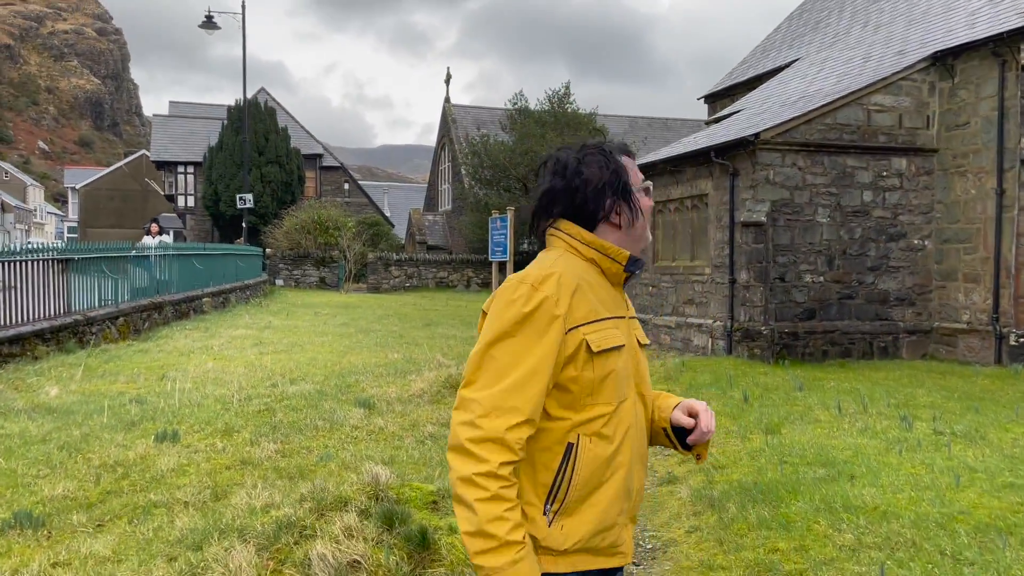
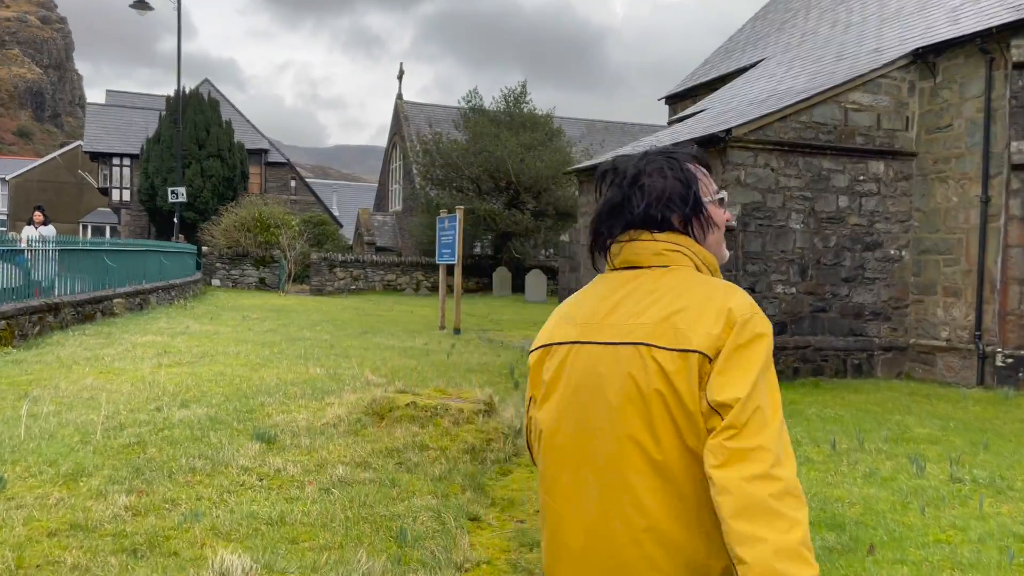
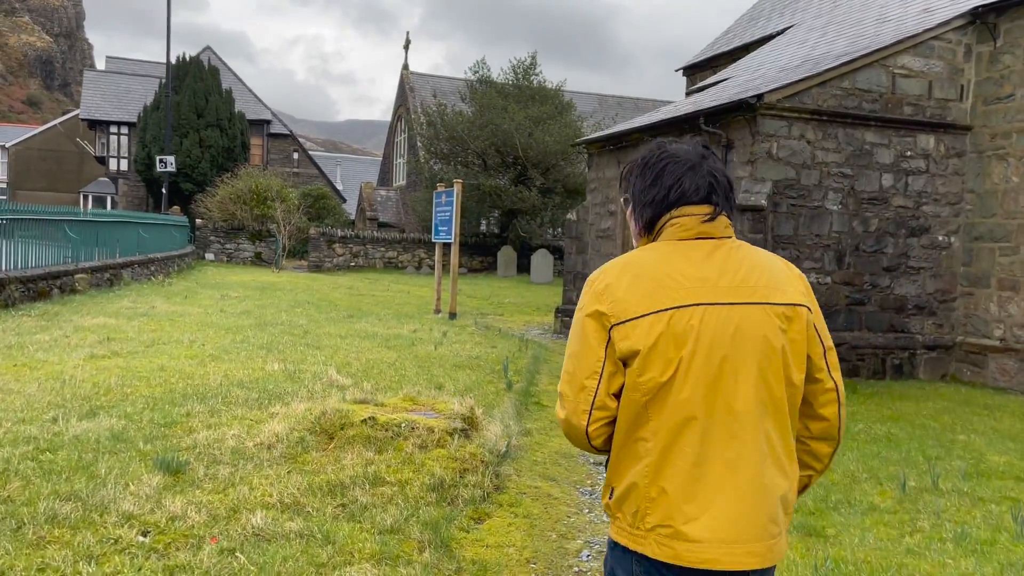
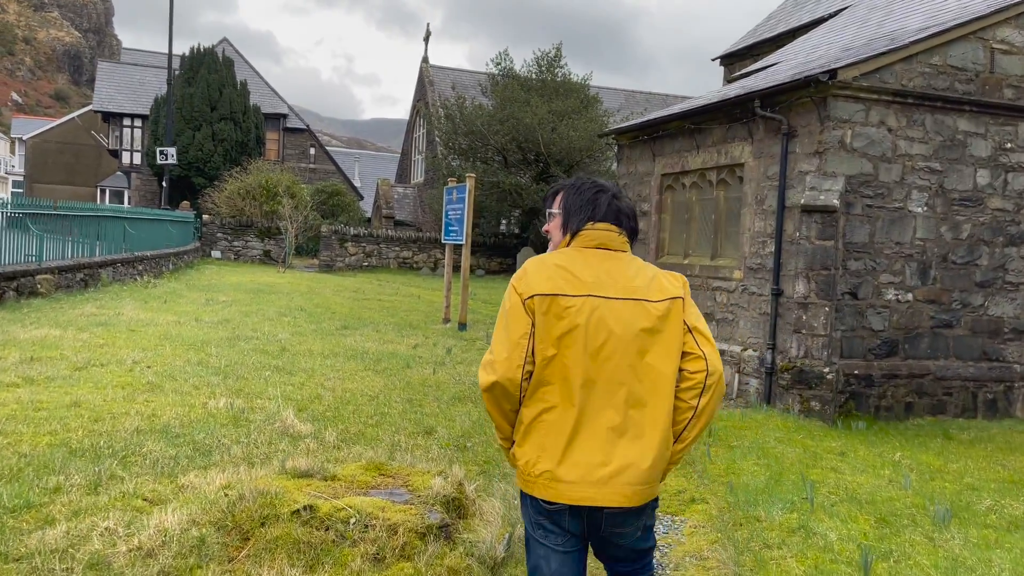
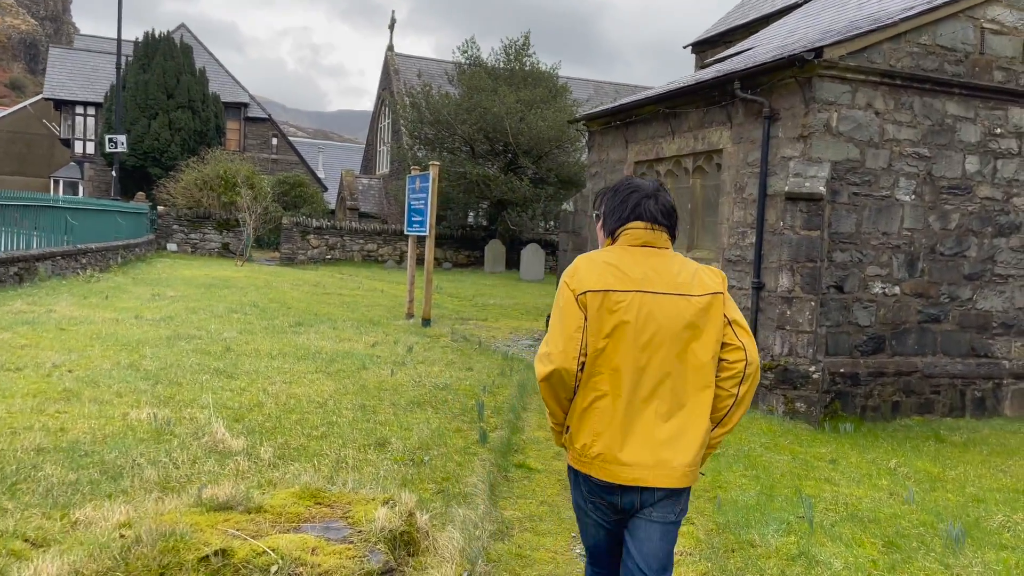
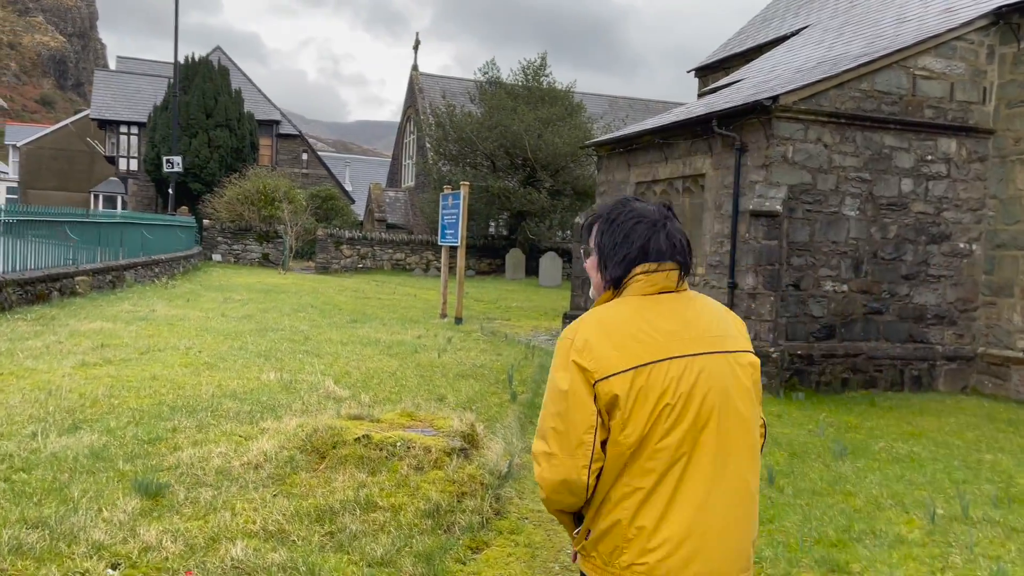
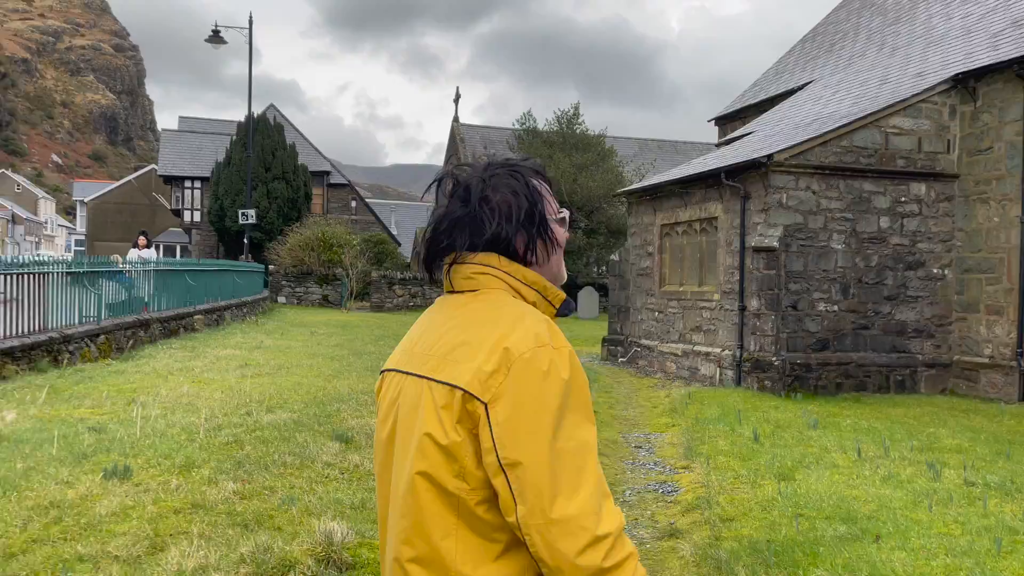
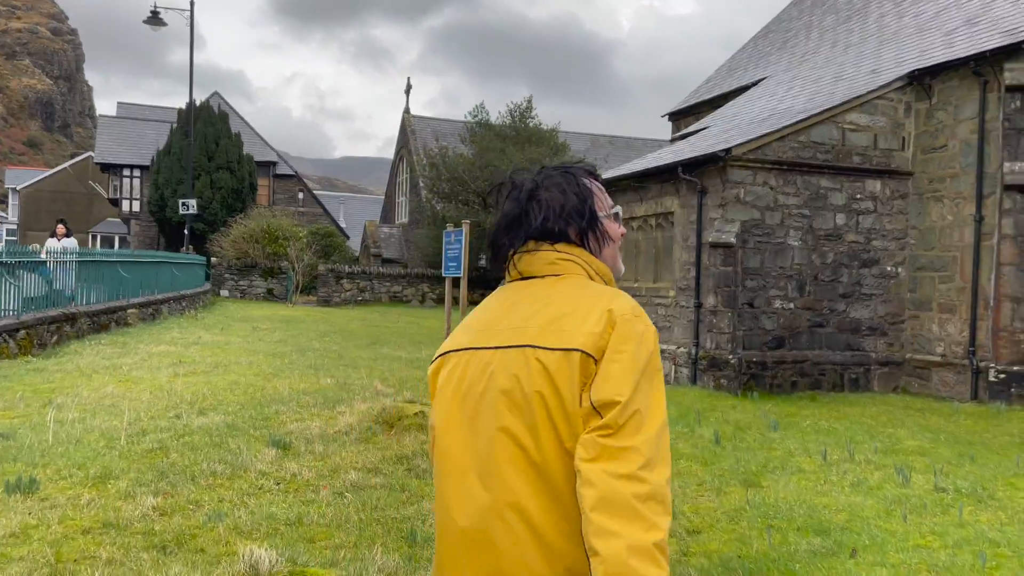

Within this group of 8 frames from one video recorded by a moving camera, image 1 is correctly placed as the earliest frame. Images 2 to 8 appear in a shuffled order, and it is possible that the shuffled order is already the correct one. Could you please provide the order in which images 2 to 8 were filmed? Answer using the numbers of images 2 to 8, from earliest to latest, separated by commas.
7, 8, 2, 3, 6, 4, 5
